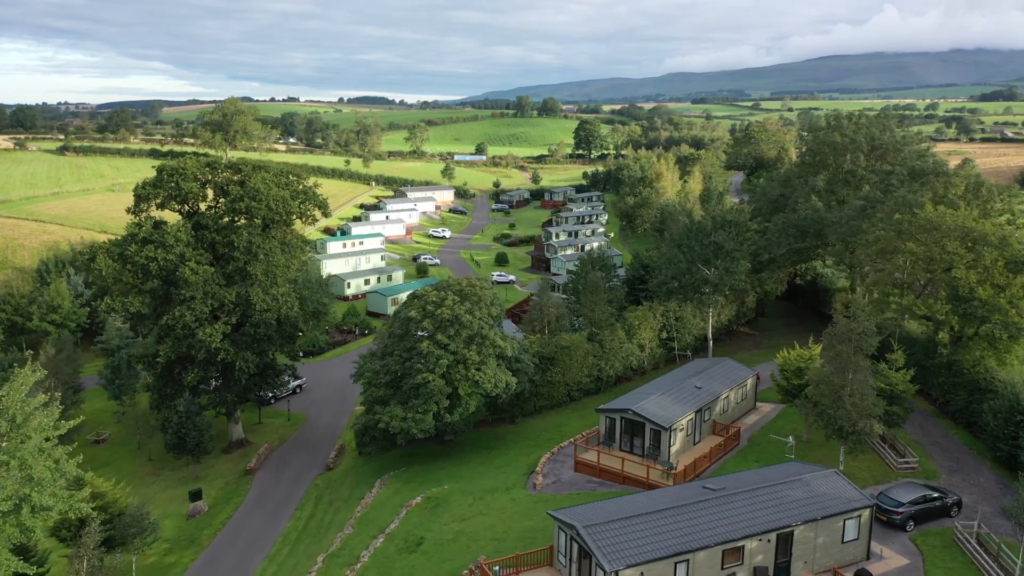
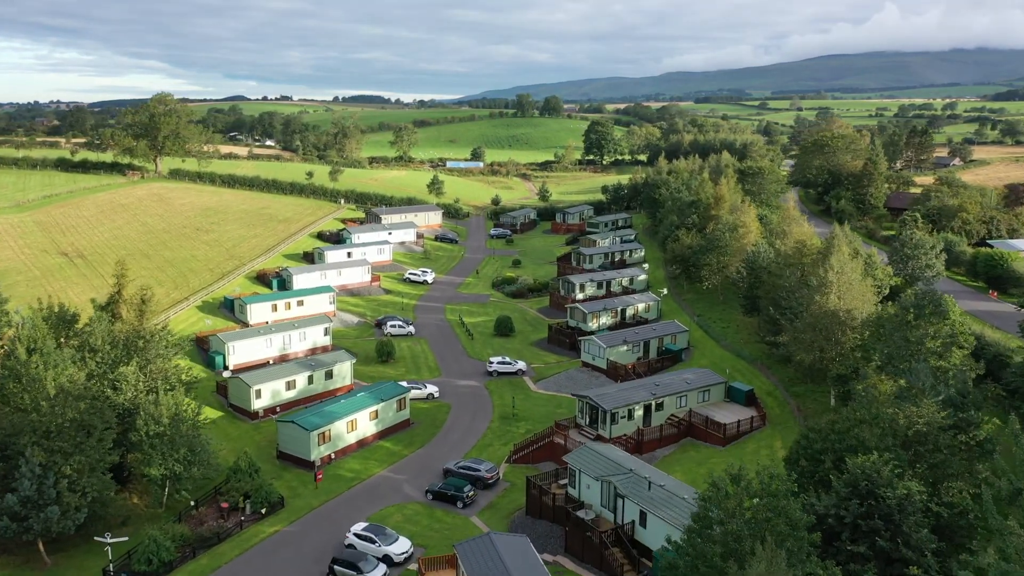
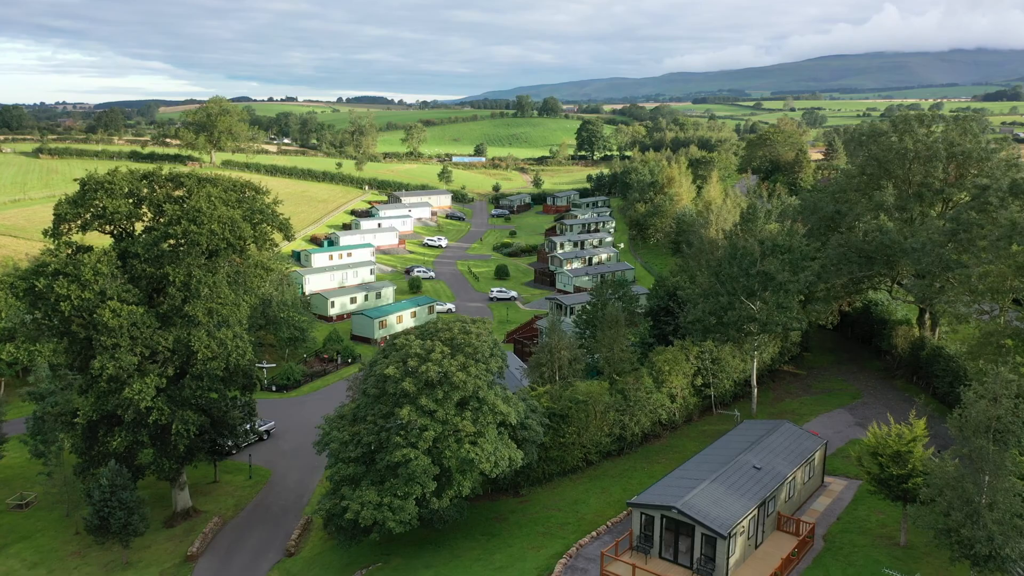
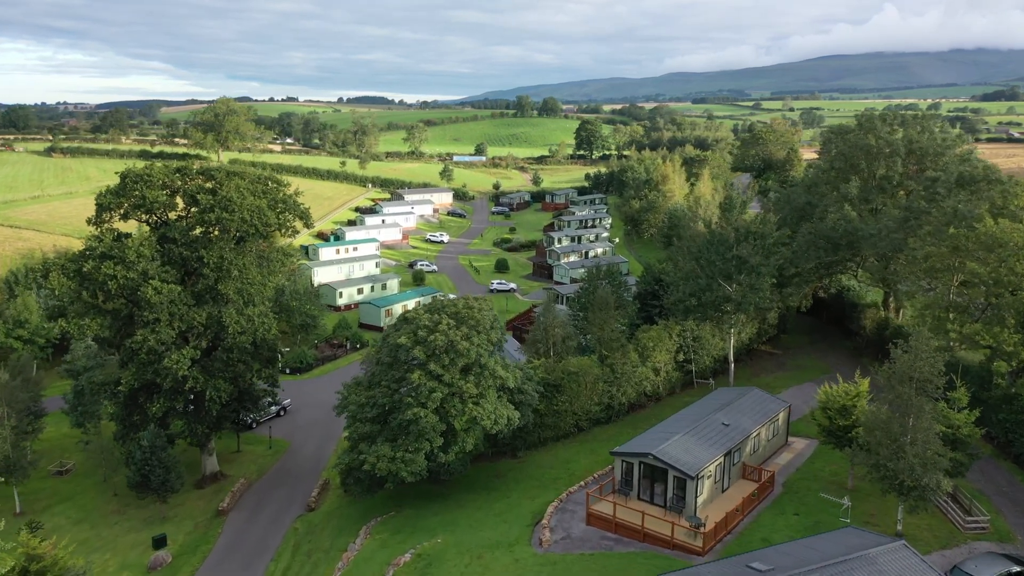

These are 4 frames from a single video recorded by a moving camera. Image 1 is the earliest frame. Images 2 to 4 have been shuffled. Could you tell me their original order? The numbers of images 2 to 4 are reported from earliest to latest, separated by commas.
4, 3, 2
